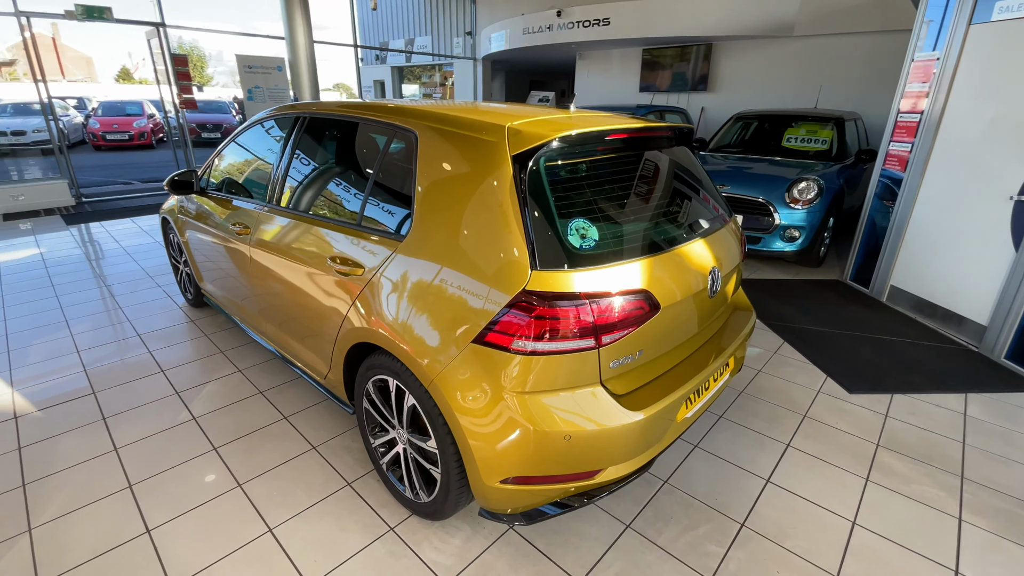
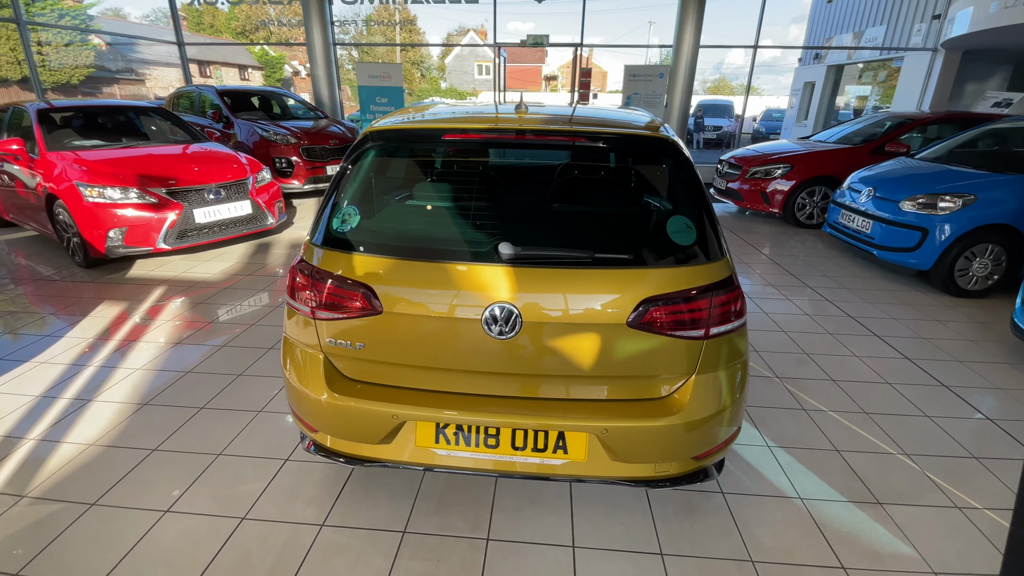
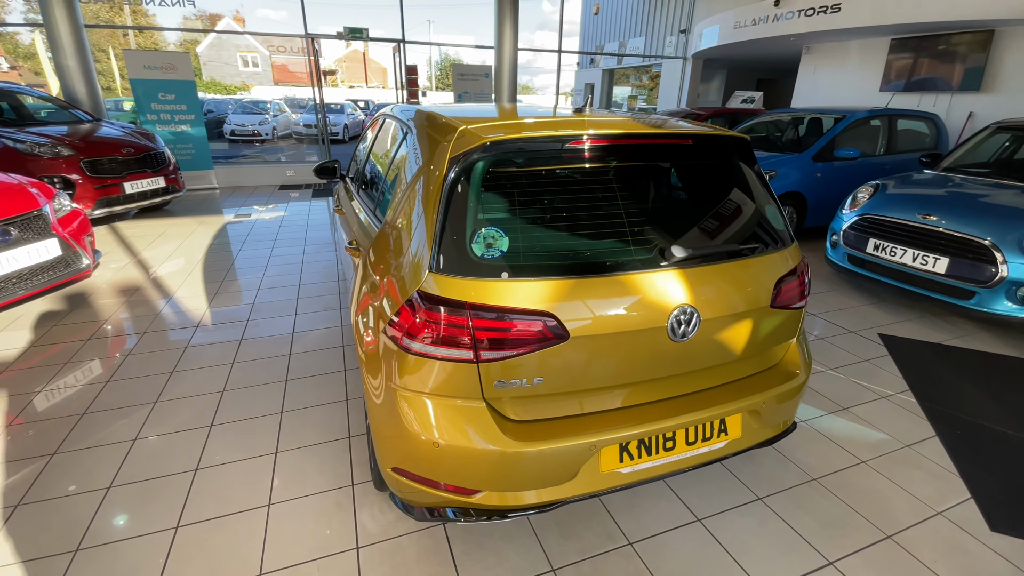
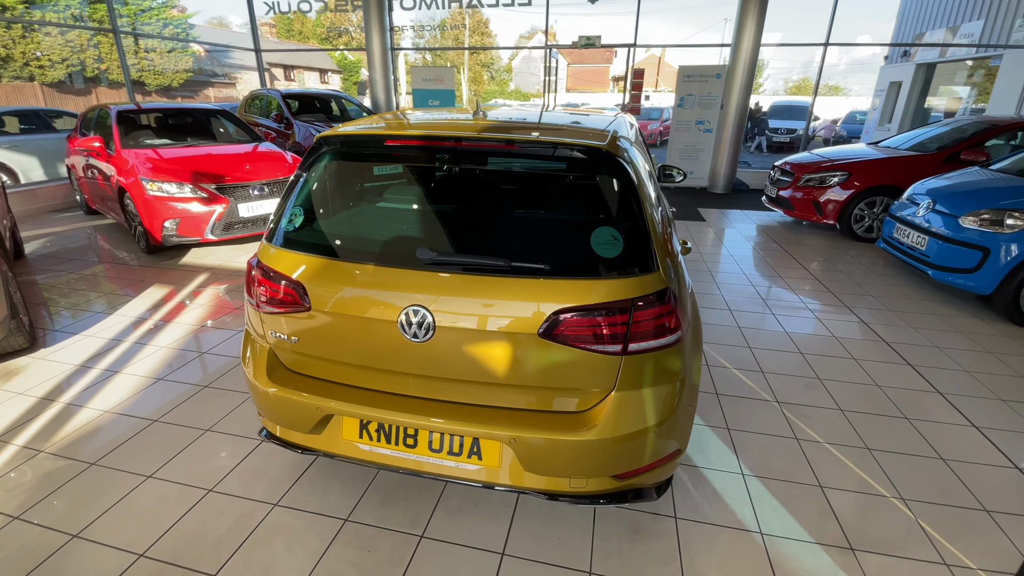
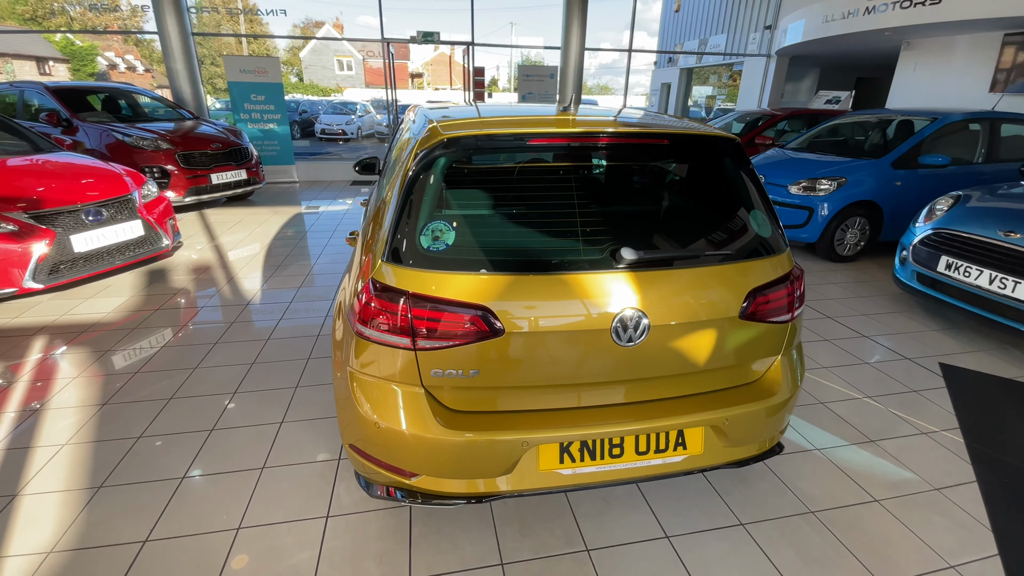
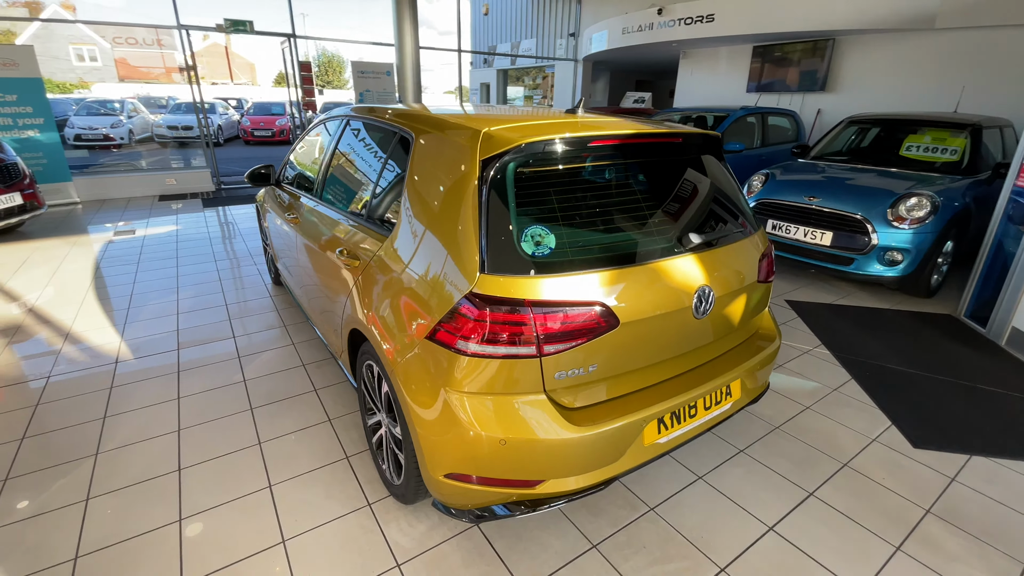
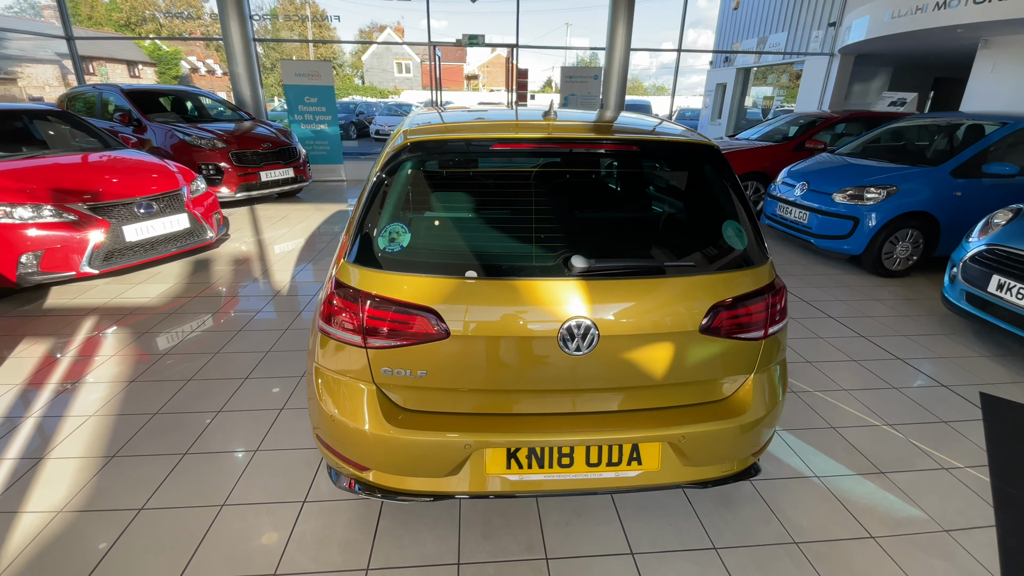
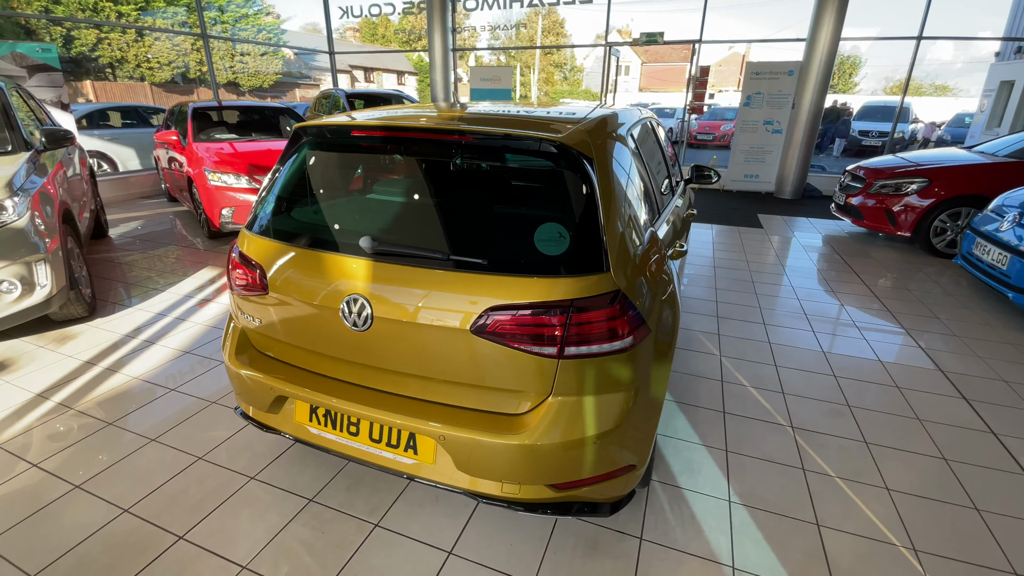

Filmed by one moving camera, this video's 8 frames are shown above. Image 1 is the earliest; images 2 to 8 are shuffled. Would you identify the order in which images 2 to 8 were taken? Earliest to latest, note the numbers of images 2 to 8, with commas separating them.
6, 3, 5, 7, 2, 4, 8
